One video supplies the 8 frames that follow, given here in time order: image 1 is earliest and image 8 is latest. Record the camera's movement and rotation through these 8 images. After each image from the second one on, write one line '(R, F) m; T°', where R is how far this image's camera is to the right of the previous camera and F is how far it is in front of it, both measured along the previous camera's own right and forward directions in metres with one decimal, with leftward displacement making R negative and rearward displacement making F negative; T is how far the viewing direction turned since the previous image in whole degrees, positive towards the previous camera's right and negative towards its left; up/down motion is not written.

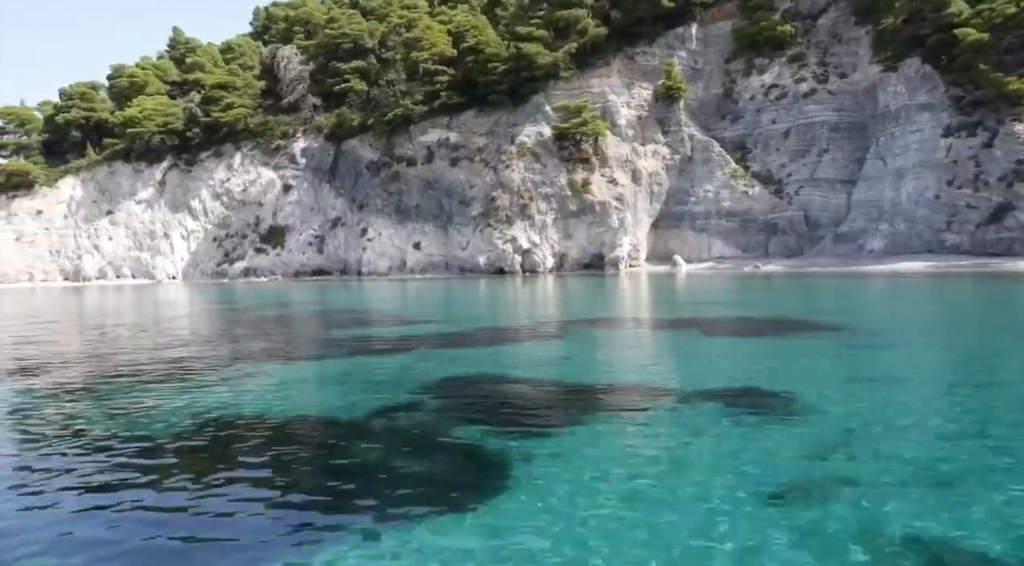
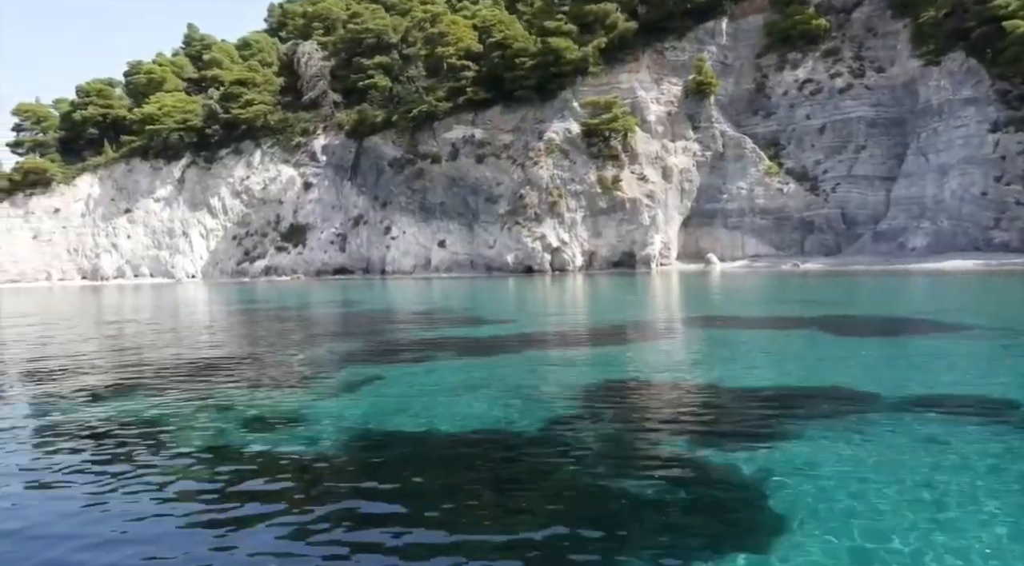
(-1.3, +0.6) m; 0°
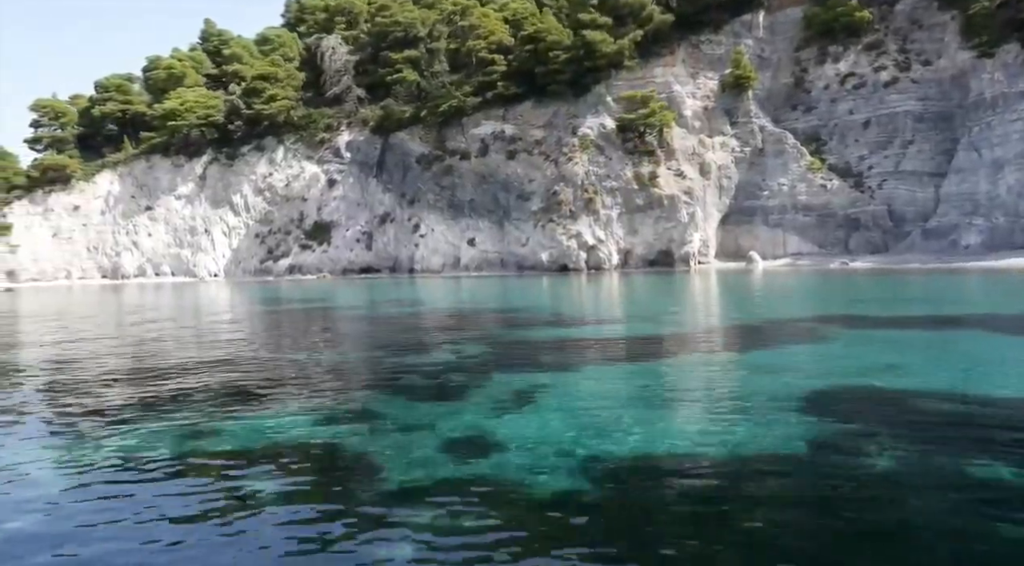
(-1.5, +0.9) m; 0°
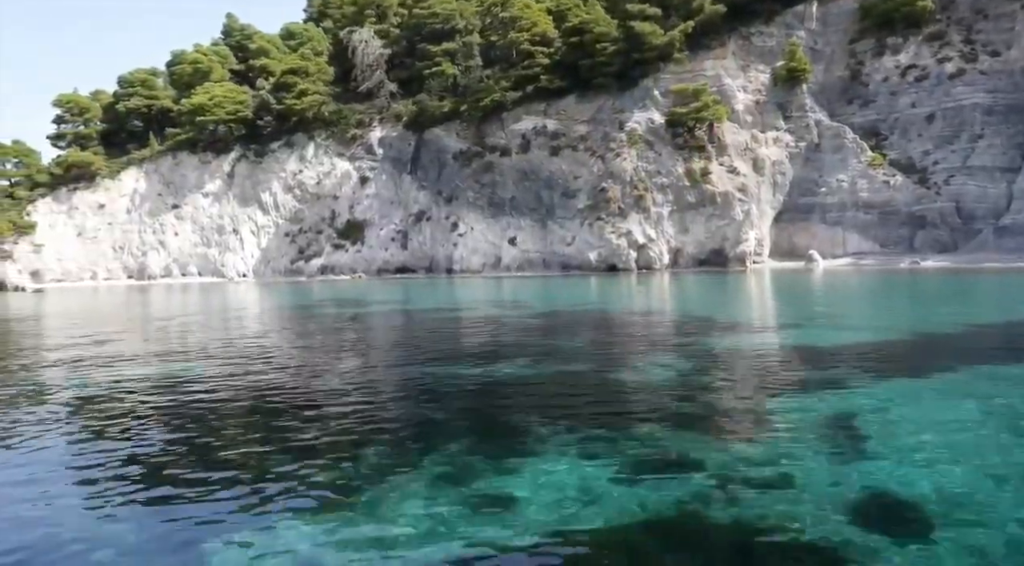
(-2.0, +1.3) m; 0°
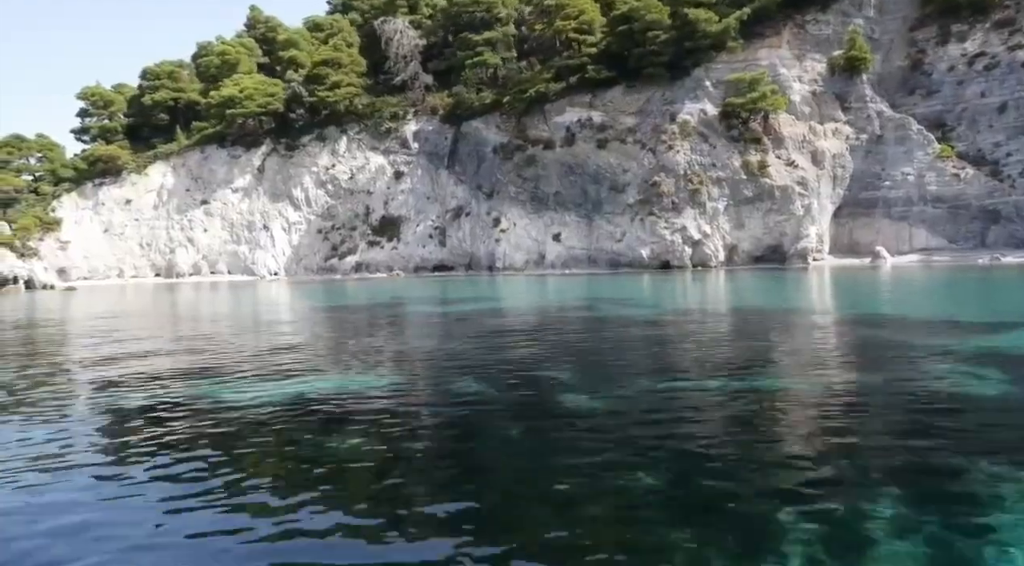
(-2.0, +1.4) m; 0°
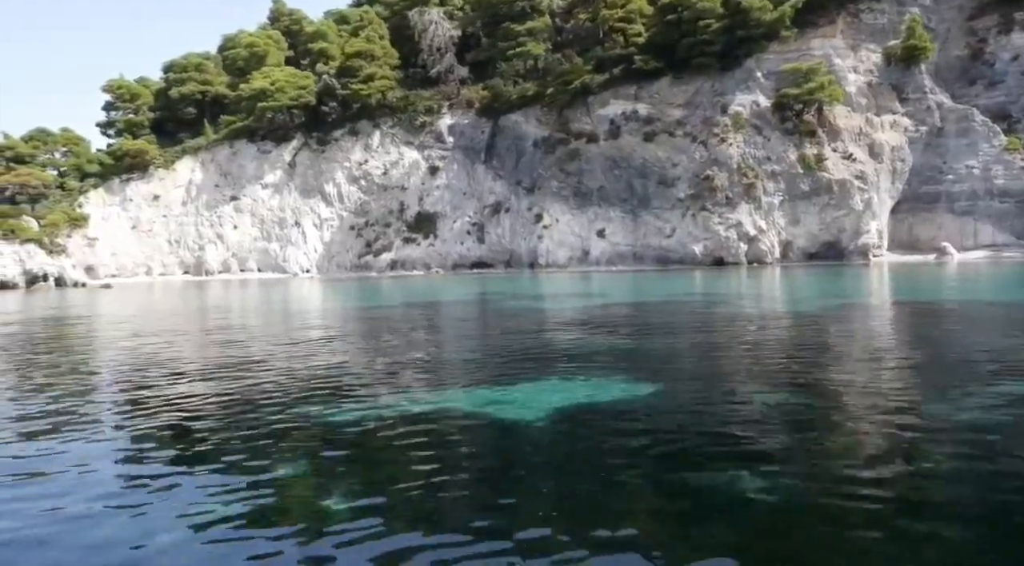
(-2.0, +1.2) m; 0°
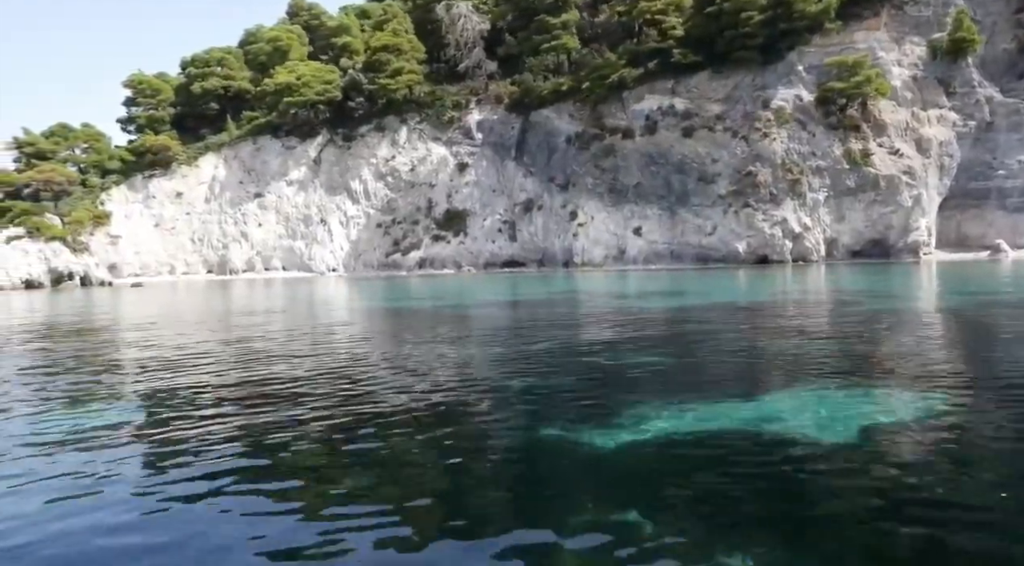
(-1.6, +0.9) m; 0°
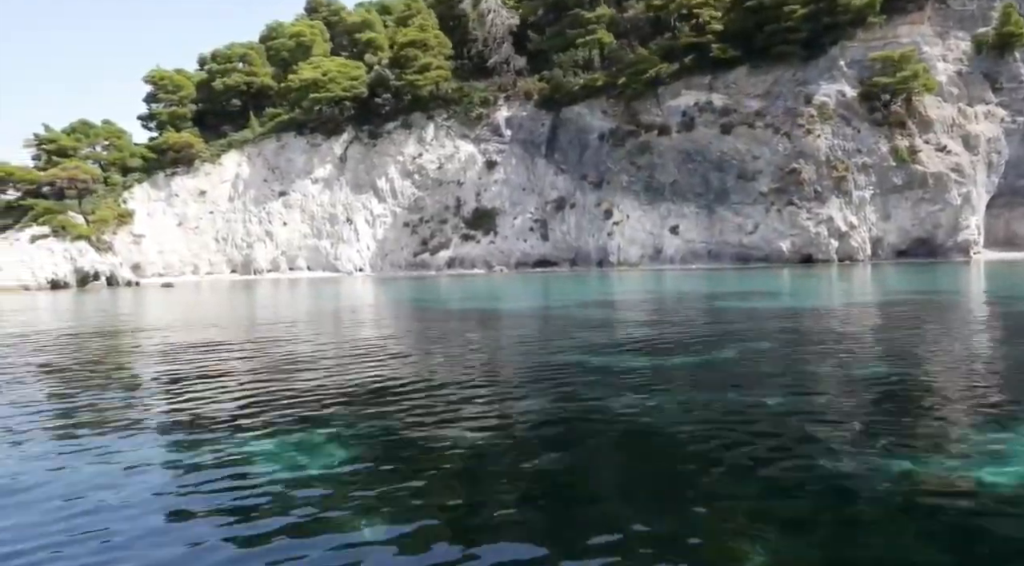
(-1.5, +0.8) m; 0°
